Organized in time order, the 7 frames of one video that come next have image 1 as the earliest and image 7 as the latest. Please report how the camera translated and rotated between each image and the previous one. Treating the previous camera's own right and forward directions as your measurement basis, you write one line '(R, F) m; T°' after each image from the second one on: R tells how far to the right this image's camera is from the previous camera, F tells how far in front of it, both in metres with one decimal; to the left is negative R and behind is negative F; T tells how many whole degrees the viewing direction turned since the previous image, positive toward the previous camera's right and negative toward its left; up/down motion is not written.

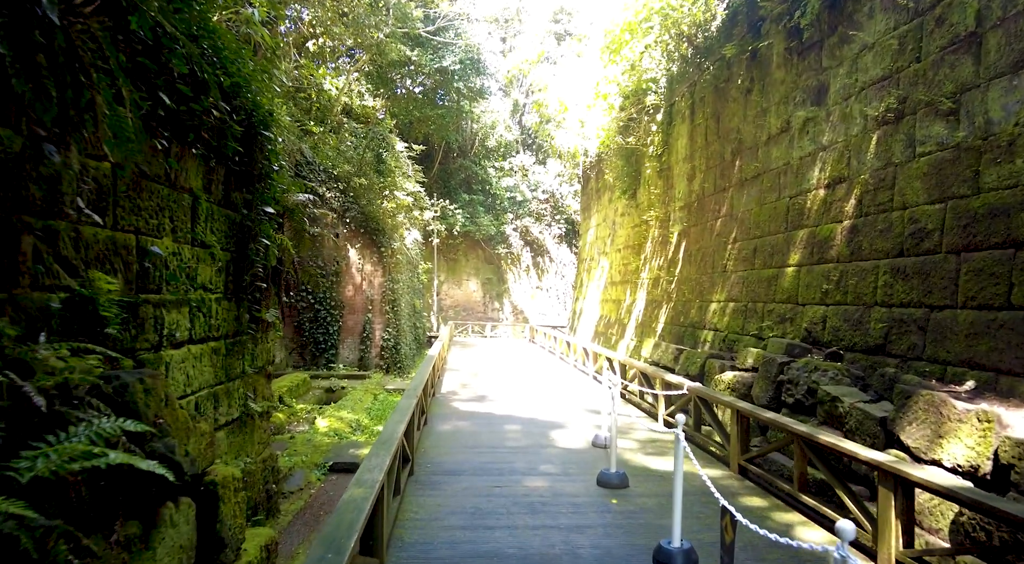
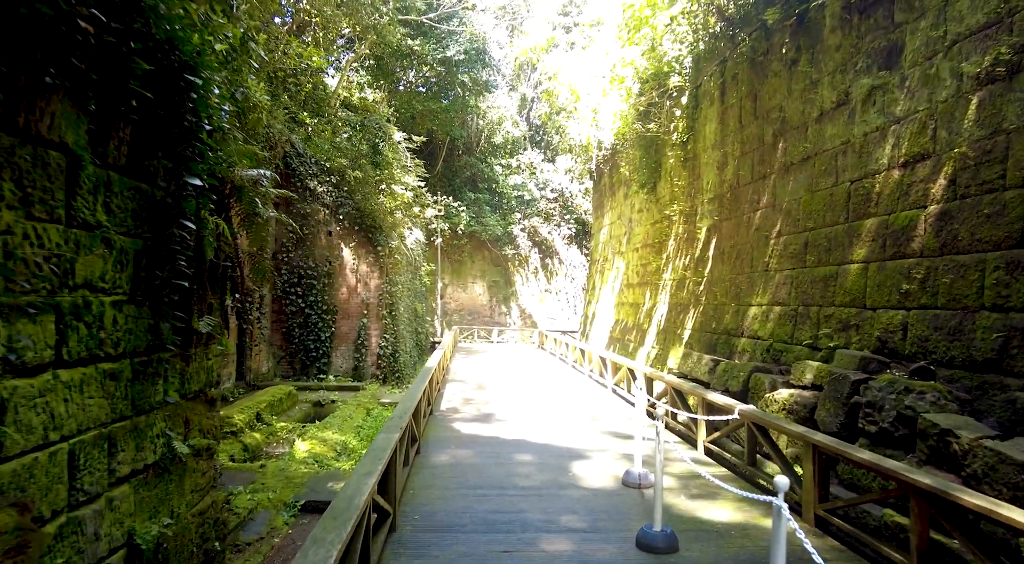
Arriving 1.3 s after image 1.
(0.0, +0.8) m; -1°
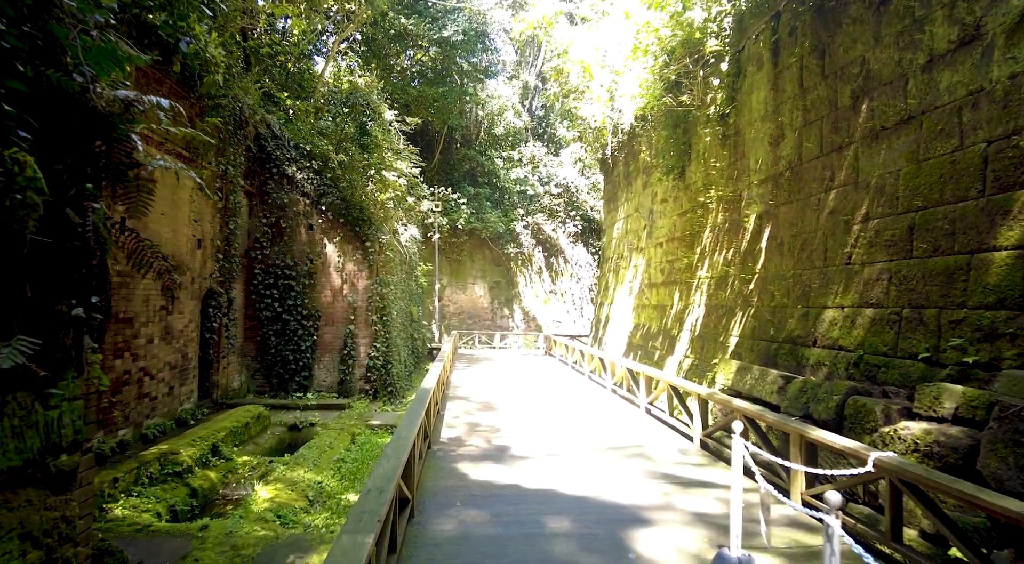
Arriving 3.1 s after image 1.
(-0.1, +1.1) m; 0°
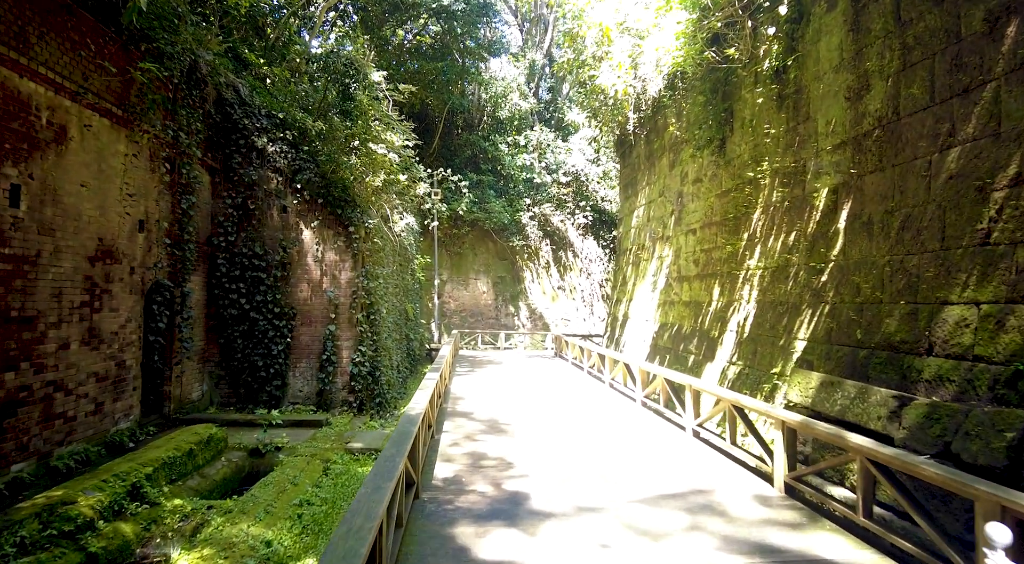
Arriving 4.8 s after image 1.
(-0.1, +1.2) m; 0°
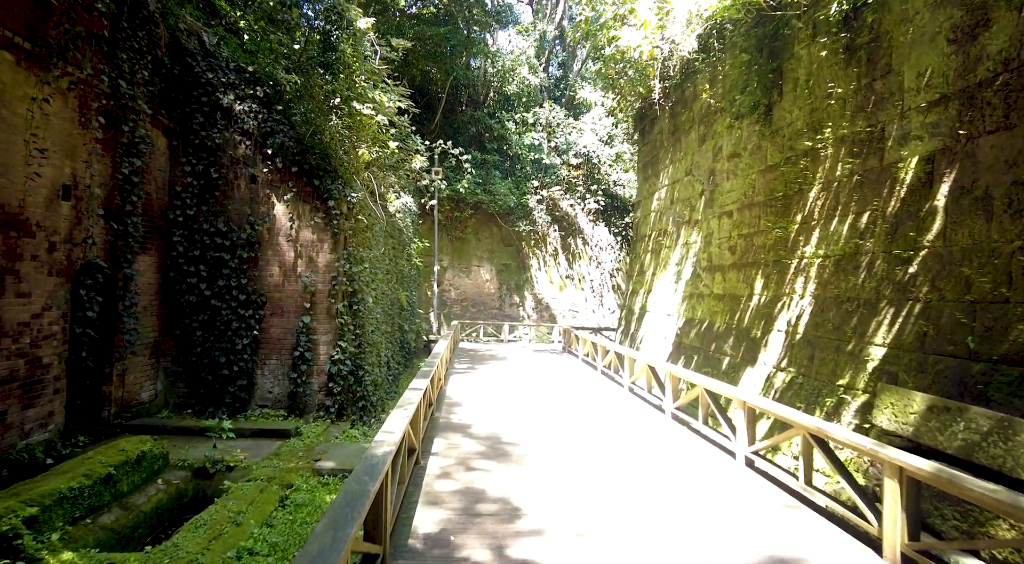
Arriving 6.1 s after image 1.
(0.0, +1.0) m; 0°
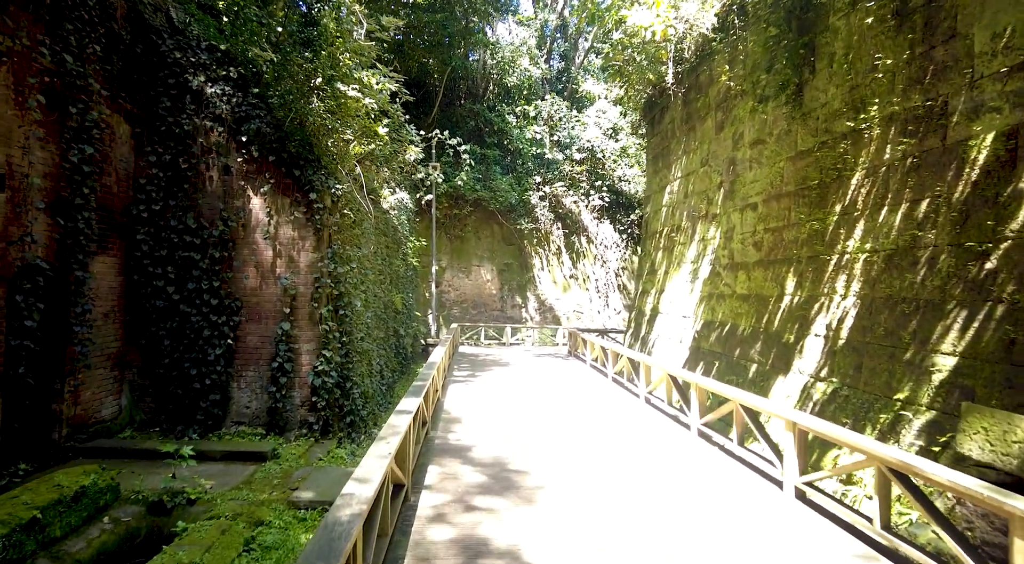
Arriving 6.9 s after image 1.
(0.0, +0.6) m; 0°
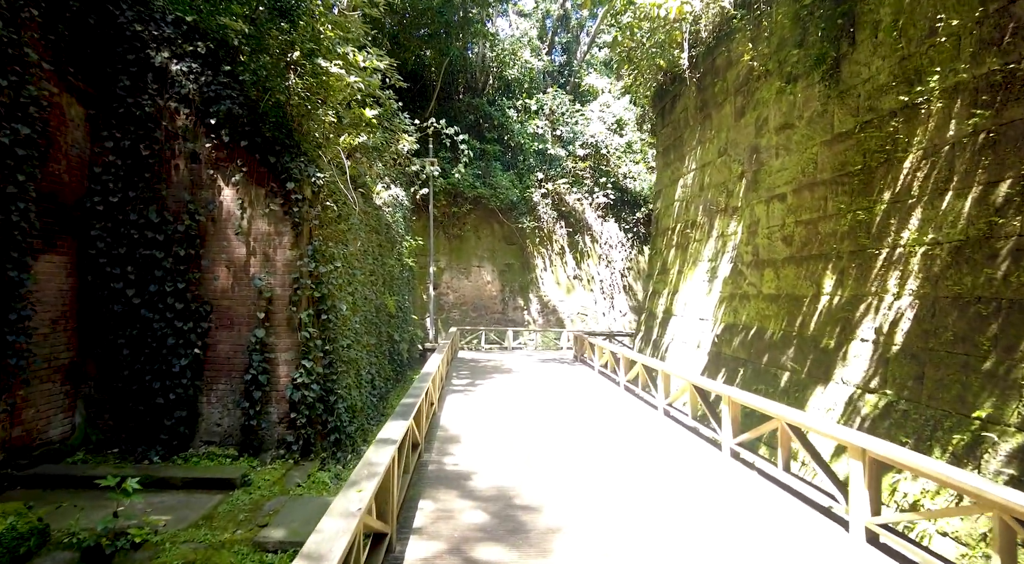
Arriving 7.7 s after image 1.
(0.0, +0.6) m; 0°
